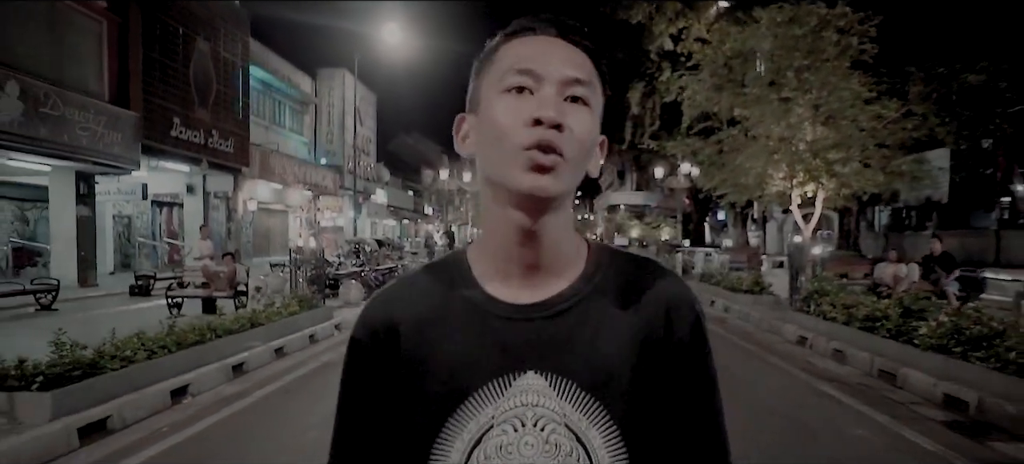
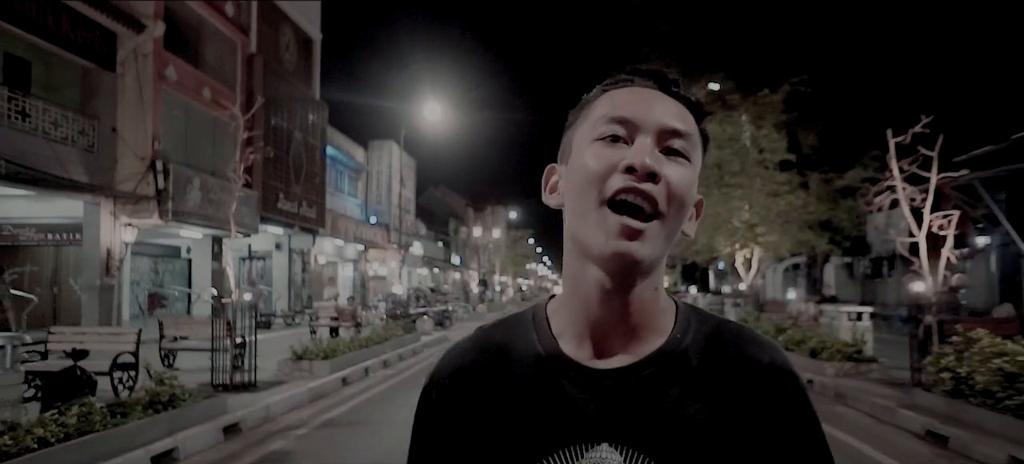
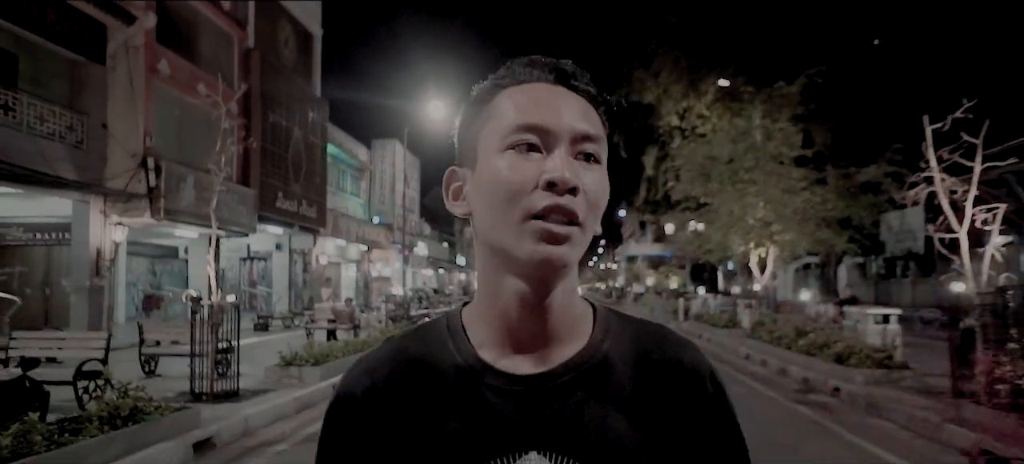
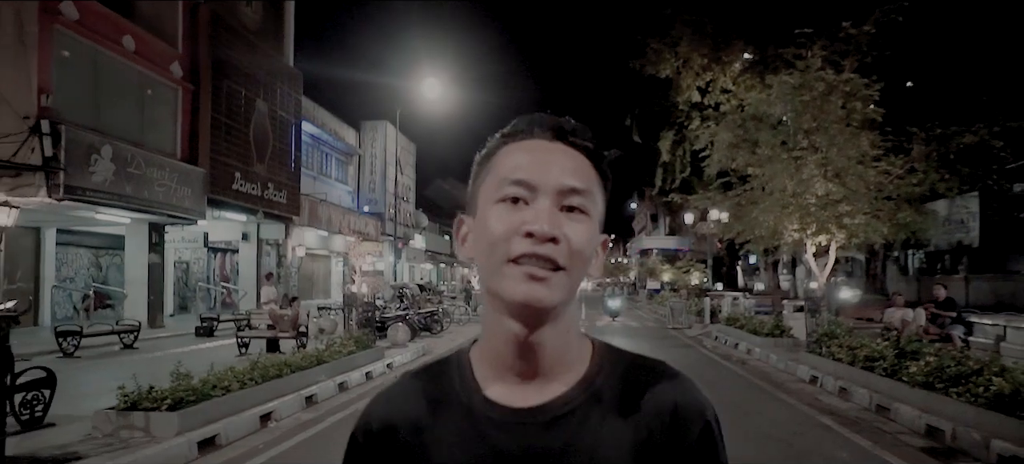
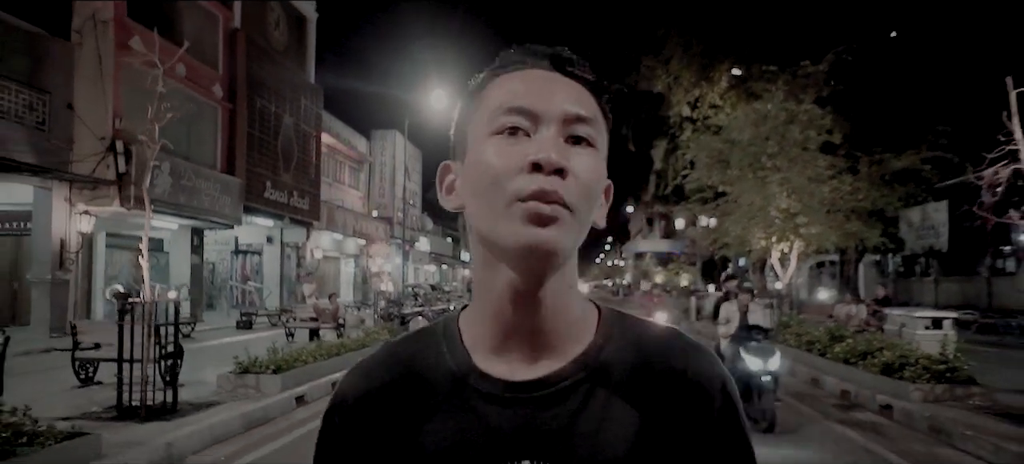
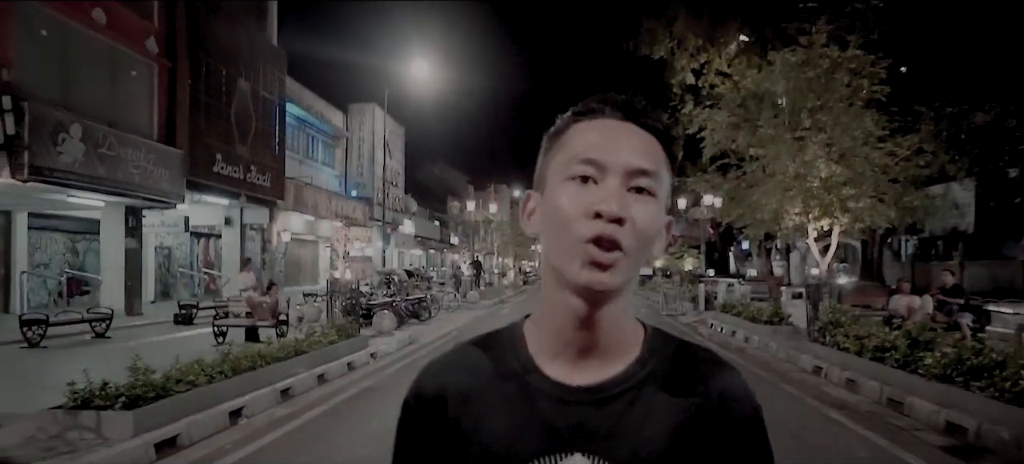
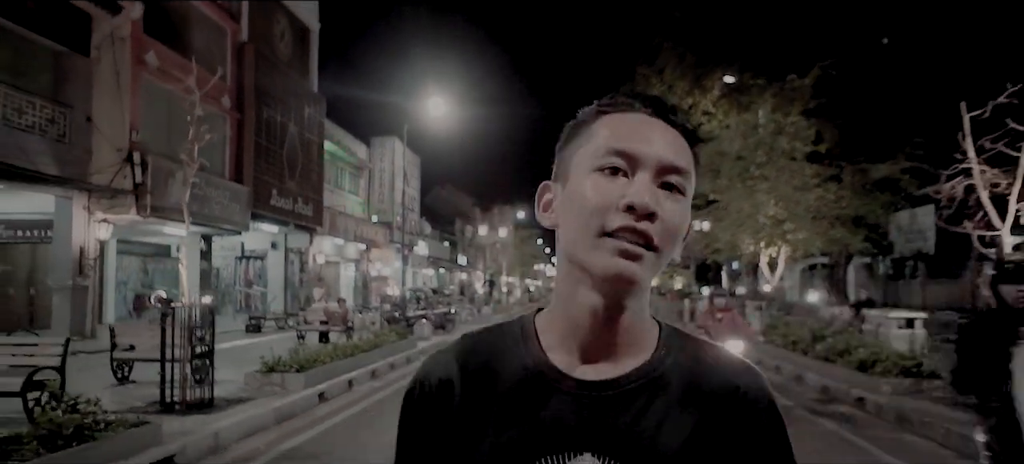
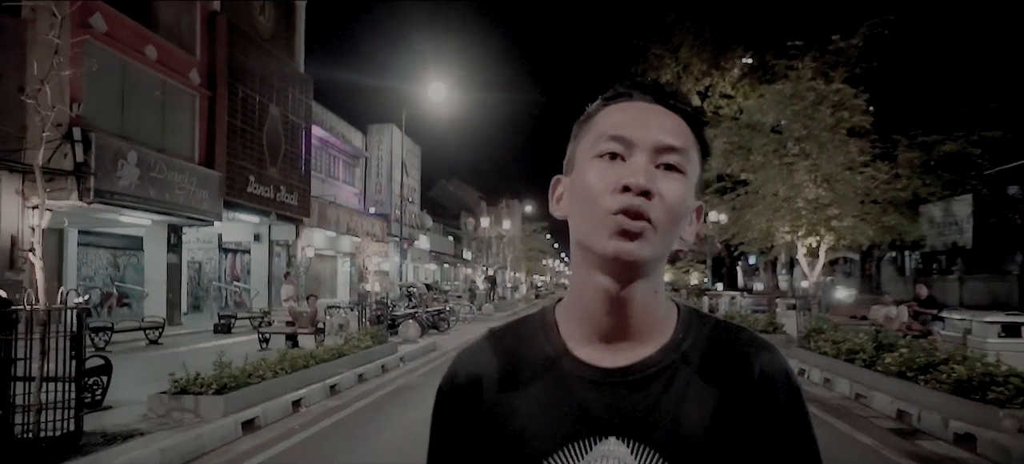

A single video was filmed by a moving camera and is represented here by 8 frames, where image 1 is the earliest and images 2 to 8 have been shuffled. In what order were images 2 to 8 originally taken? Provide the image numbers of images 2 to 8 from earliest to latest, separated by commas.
6, 4, 8, 5, 7, 3, 2
